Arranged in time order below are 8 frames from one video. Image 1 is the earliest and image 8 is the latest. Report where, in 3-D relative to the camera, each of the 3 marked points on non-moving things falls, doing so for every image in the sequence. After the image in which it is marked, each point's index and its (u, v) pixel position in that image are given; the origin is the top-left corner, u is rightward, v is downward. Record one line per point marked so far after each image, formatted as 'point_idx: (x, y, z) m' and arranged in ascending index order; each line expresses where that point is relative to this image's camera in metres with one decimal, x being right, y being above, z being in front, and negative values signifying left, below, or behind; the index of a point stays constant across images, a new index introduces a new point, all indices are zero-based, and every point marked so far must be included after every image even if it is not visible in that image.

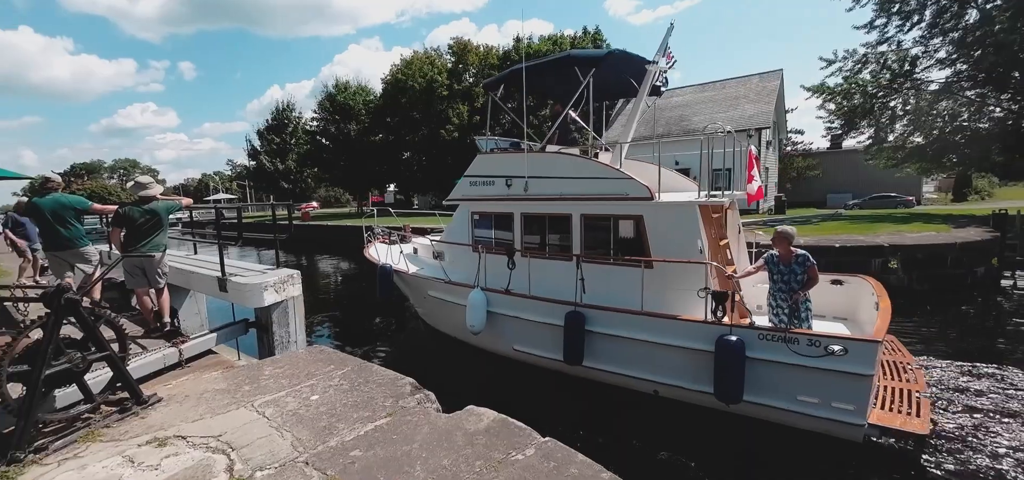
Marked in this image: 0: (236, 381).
0: (-2.1, -1.1, +3.3) m
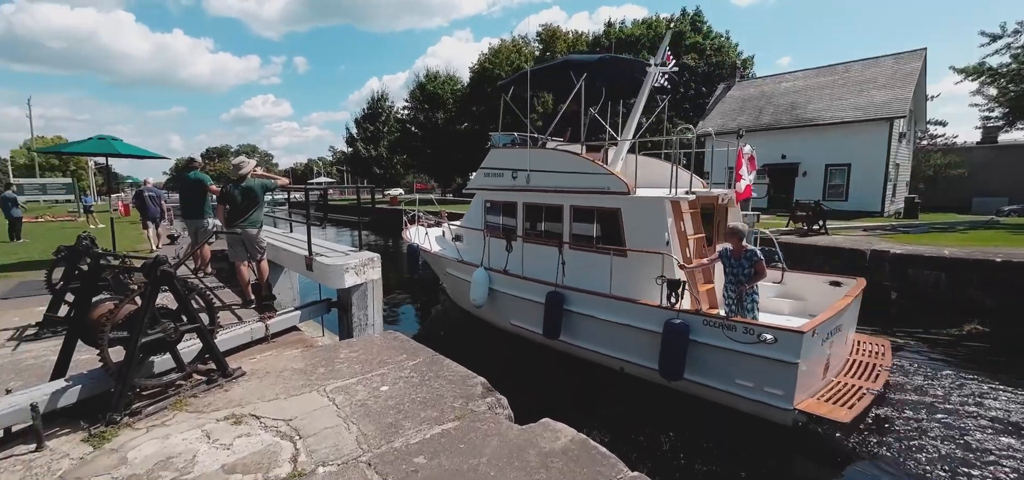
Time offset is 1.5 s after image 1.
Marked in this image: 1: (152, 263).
0: (-1.5, -0.9, +3.4) m
1: (-2.2, -0.1, +2.6) m
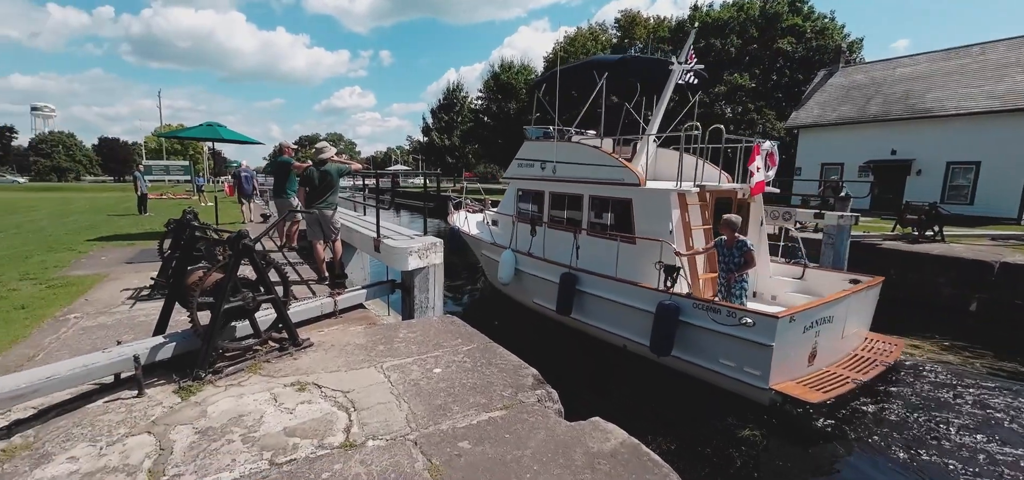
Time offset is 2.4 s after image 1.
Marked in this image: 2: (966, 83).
0: (-1.1, -0.8, +3.5) m
1: (-1.8, 0.0, +2.8) m
2: (+18.3, +6.3, +17.4) m
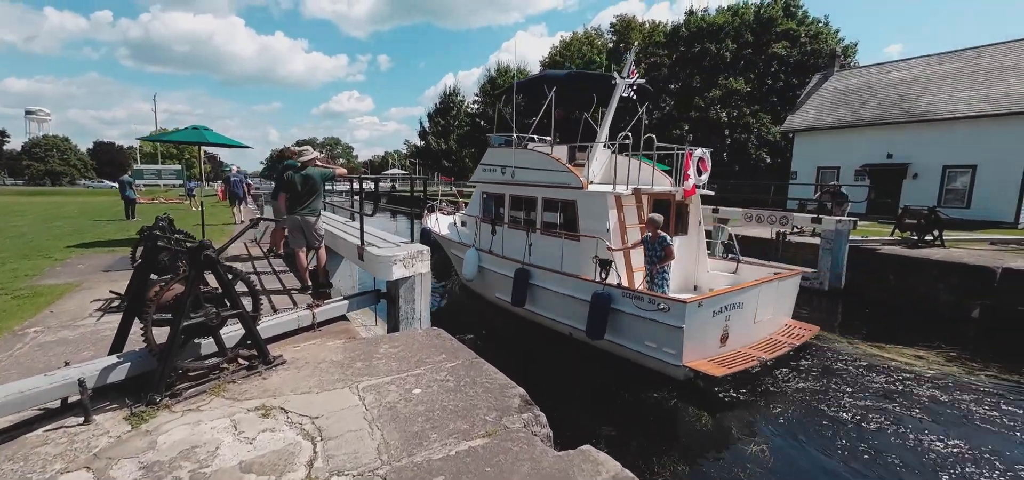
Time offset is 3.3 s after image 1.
0: (-1.2, -0.9, +3.3) m
1: (-1.9, 0.0, +2.6) m
2: (+18.1, +6.2, +17.4) m
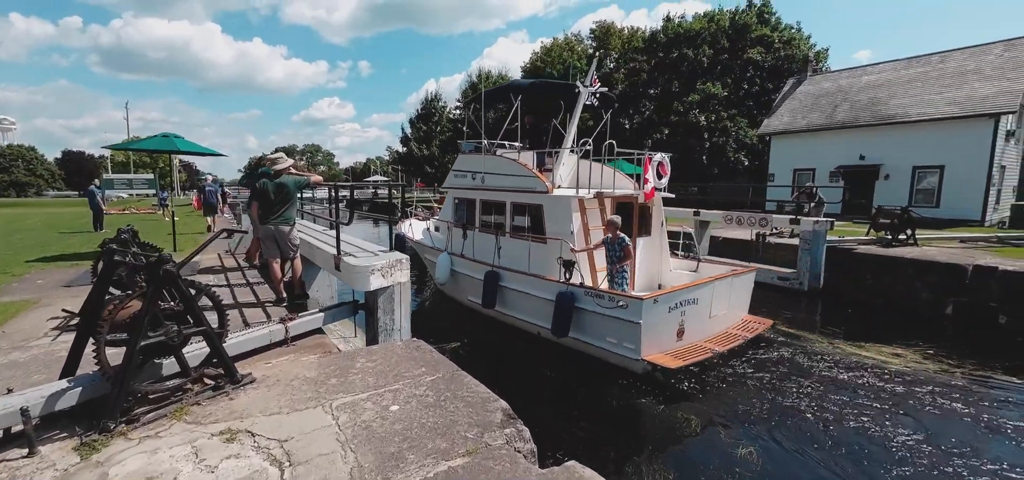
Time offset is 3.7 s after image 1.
0: (-1.3, -0.9, +3.1) m
1: (-2.0, -0.1, +2.5) m
2: (+17.3, +6.3, +18.0) m
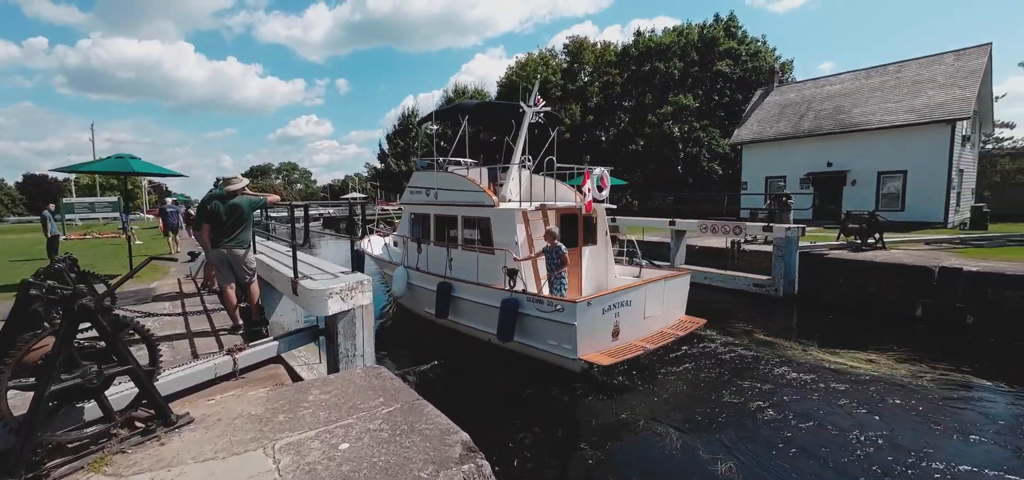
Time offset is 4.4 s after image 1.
0: (-1.6, -1.1, +2.9) m
1: (-2.3, -0.3, +2.2) m
2: (+16.2, +6.1, +18.7) m
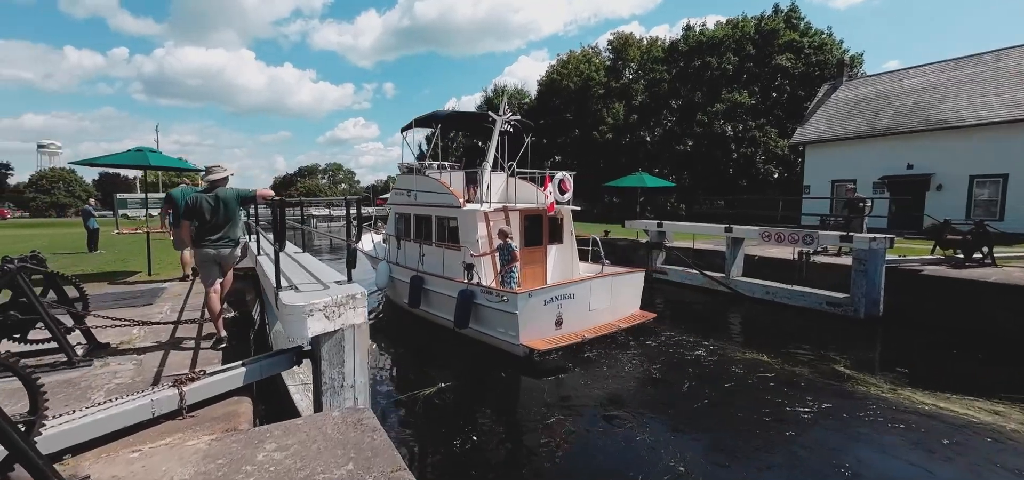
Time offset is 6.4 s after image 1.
0: (-1.5, -1.1, +2.1) m
1: (-2.2, -0.3, +1.5) m
2: (+17.8, +5.6, +16.4) m
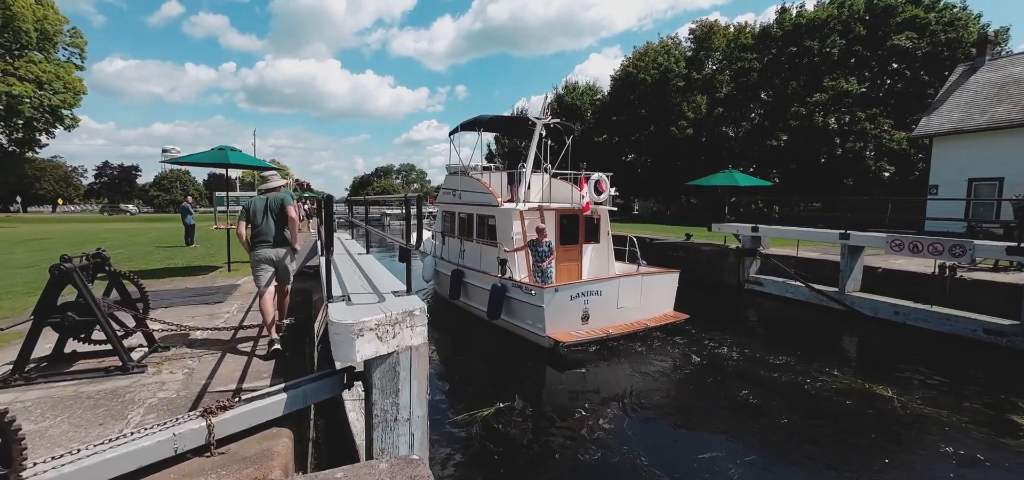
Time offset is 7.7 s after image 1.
0: (-1.1, -1.2, +1.7) m
1: (-1.9, -0.3, +1.2) m
2: (+20.2, +5.2, +12.8) m
